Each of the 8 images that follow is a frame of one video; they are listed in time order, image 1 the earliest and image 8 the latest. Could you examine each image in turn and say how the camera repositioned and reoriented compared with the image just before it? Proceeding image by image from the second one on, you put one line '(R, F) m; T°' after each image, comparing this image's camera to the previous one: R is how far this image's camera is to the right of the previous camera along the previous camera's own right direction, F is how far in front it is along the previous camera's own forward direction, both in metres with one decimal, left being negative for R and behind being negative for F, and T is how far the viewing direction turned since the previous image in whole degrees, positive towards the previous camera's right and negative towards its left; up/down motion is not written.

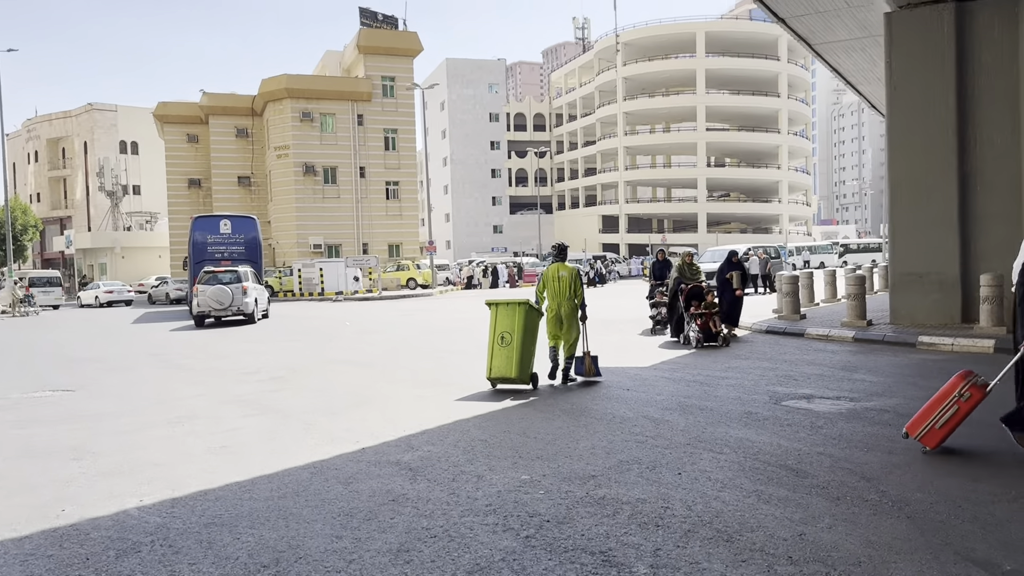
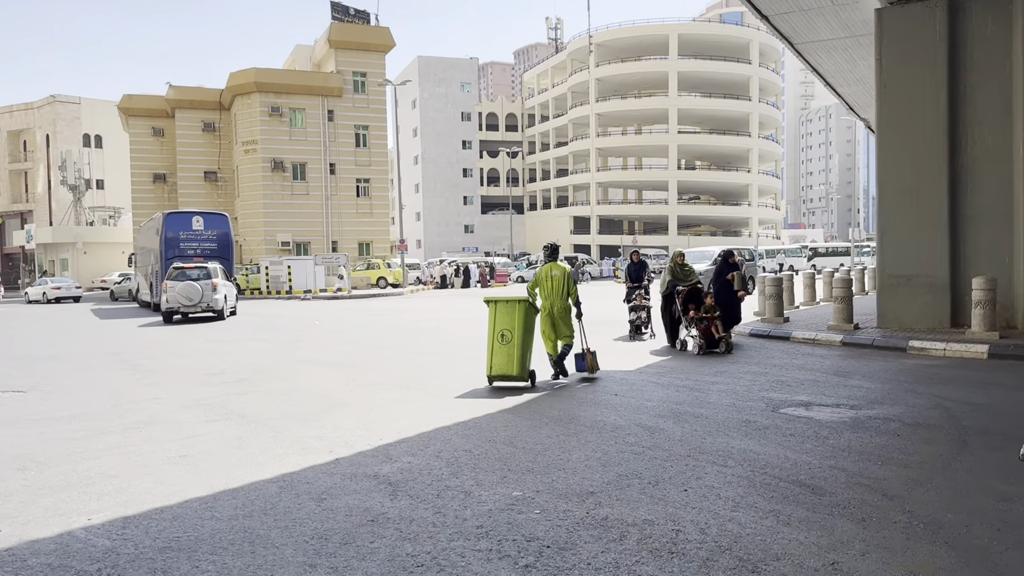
(-0.1, +0.5) m; +2°
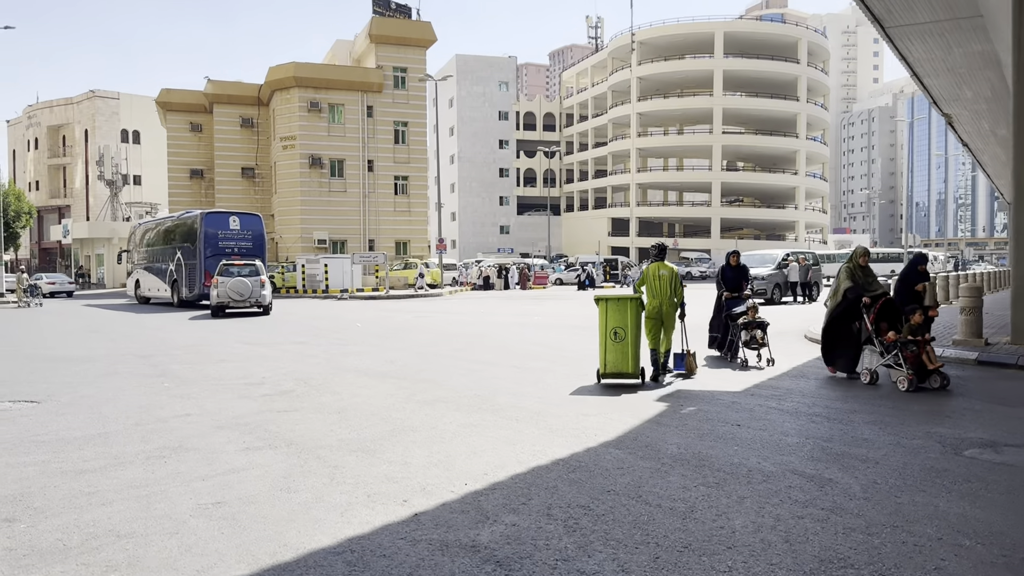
(-0.6, +1.4) m; -2°
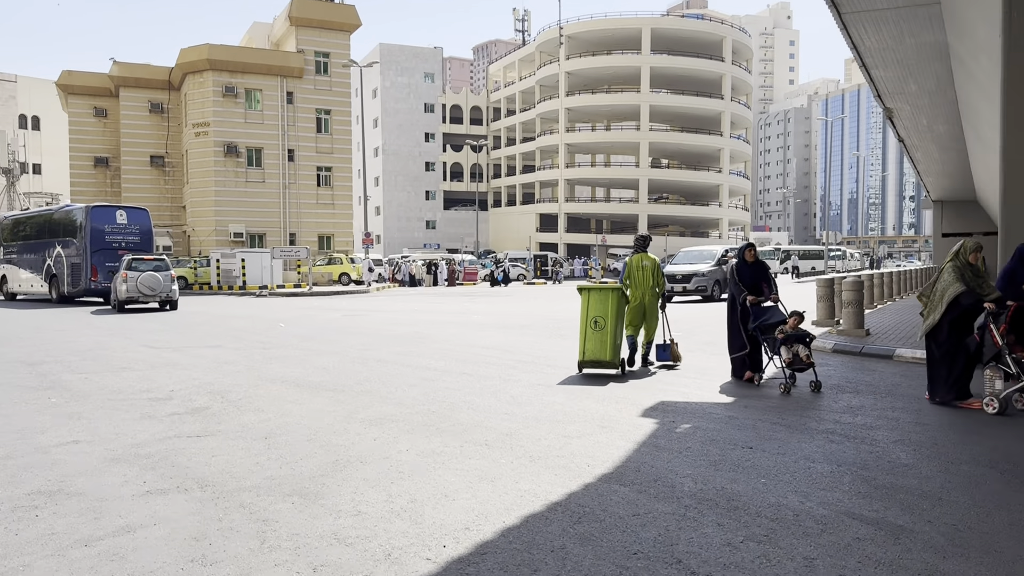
(-0.3, +1.2) m; +5°
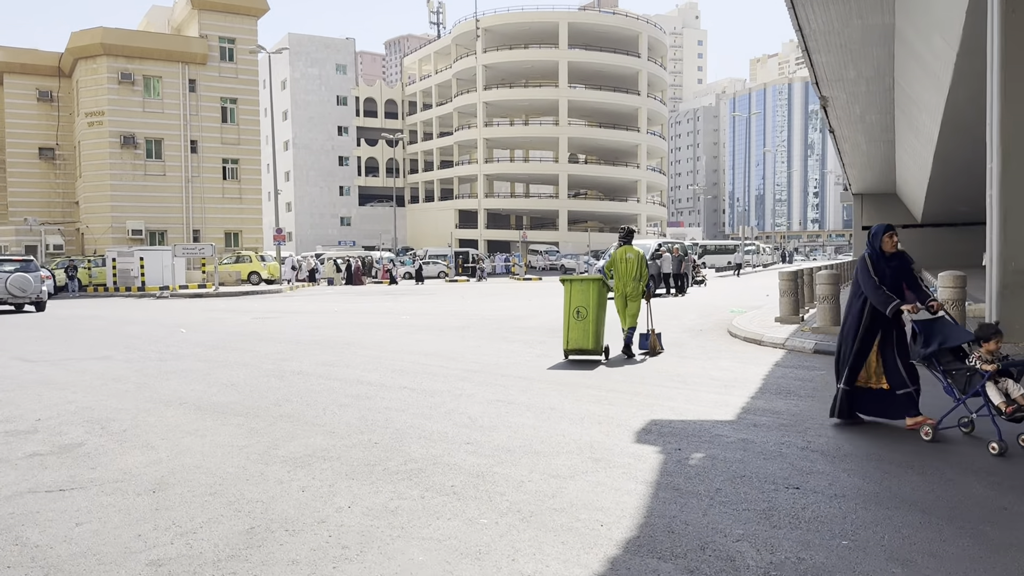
(-0.3, +1.5) m; +6°
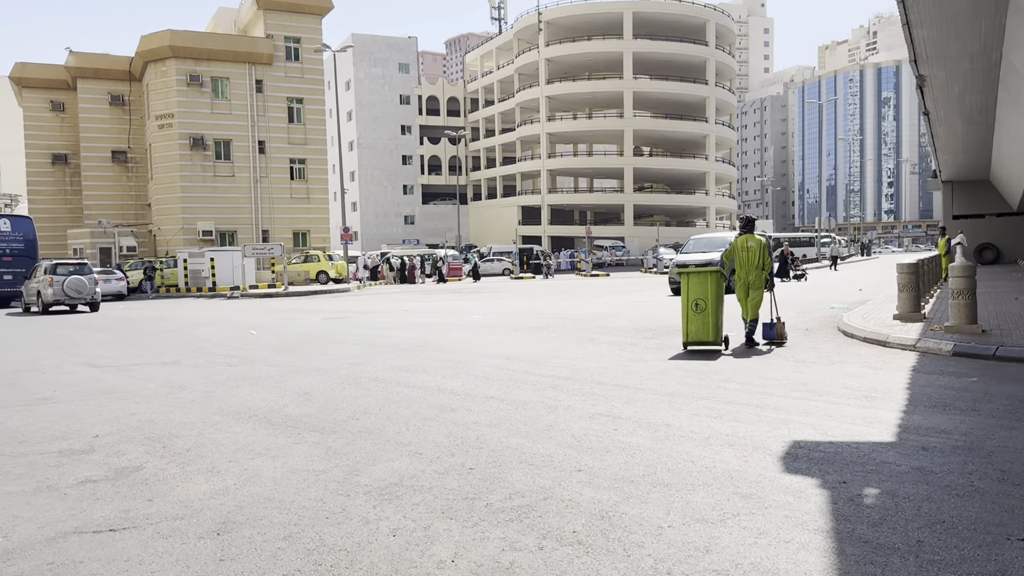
(-0.3, +0.9) m; -4°
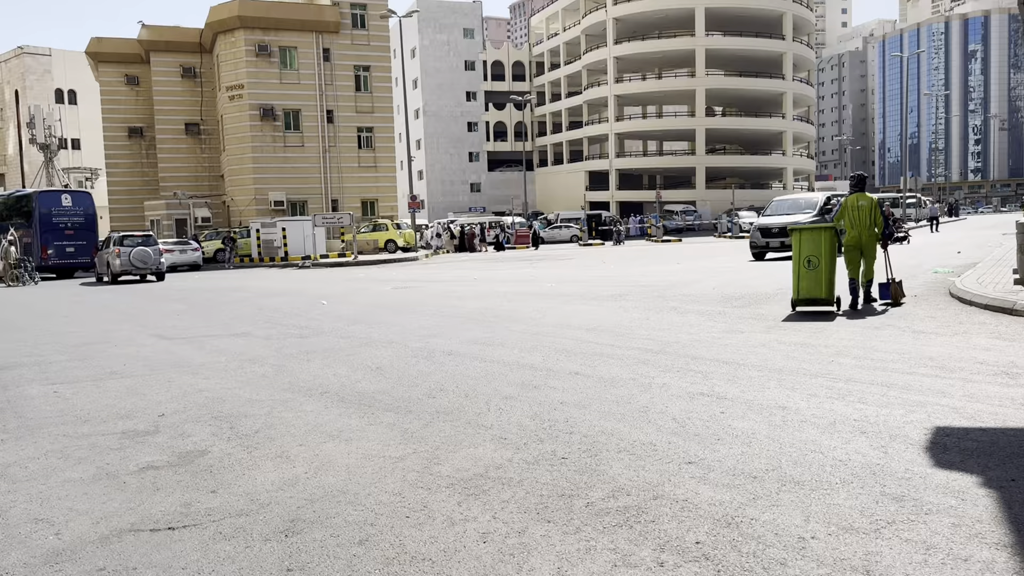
(-0.2, +0.6) m; -5°
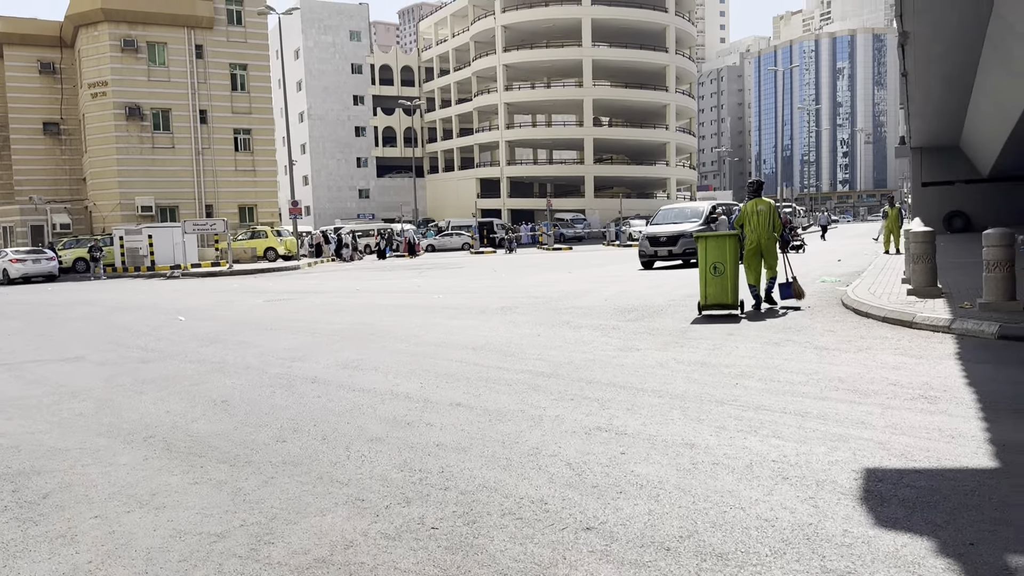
(+0.2, +0.9) m; +8°
